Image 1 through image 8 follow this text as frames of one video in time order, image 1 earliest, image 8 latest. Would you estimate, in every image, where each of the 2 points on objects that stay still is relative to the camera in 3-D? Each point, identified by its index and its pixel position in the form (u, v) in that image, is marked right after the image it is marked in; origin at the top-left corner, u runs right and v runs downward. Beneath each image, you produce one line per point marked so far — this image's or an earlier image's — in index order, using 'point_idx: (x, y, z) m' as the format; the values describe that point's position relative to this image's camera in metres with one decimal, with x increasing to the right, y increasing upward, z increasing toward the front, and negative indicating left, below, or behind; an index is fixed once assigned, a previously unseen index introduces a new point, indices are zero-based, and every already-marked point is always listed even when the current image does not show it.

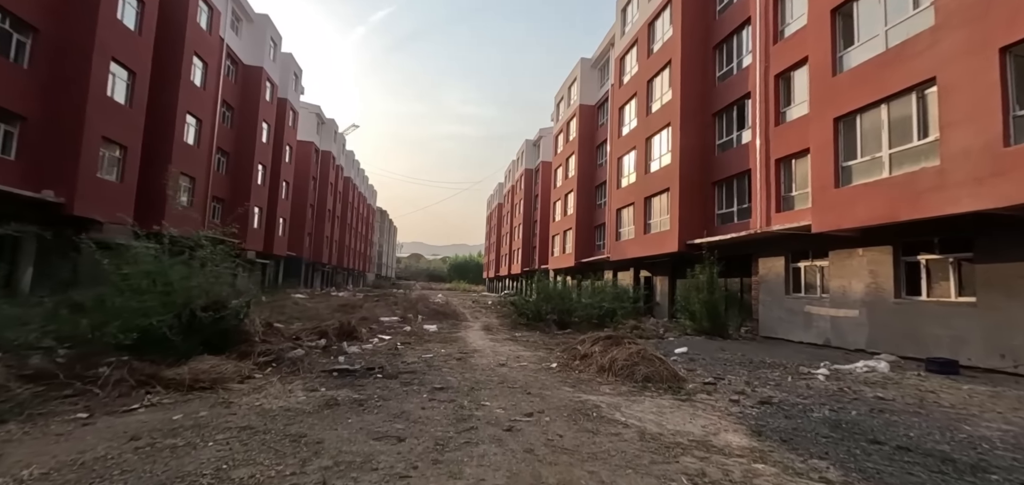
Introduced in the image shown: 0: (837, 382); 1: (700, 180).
0: (+5.4, -2.3, +7.8) m
1: (+7.6, +2.5, +19.0) m
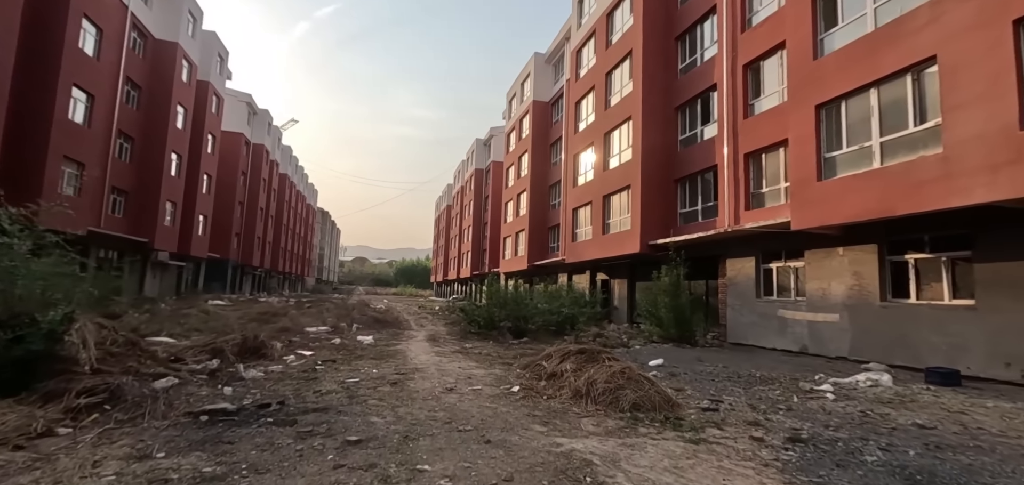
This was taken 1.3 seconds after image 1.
0: (+4.7, -2.2, +6.5) m
1: (+5.7, +2.5, +17.9) m
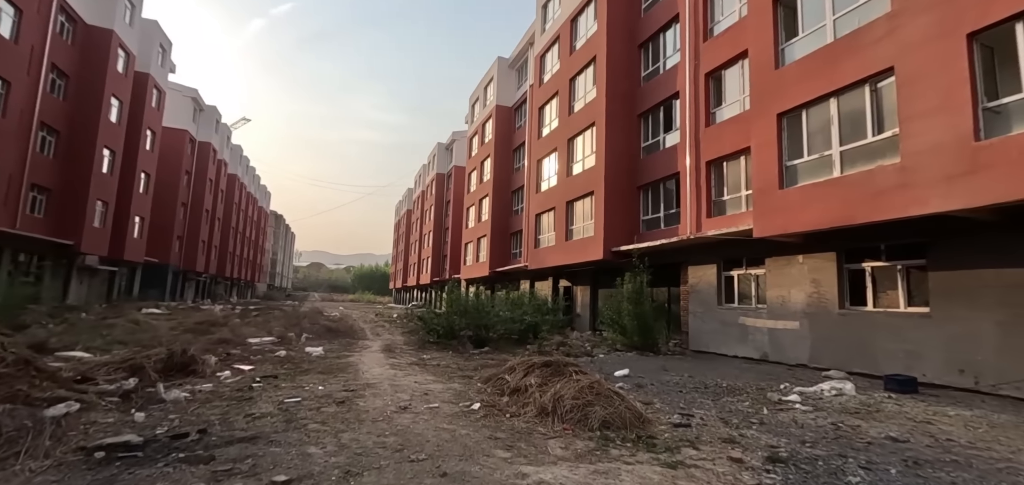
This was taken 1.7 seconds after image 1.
0: (+4.2, -2.3, +6.4) m
1: (+4.3, +2.2, +17.9) m
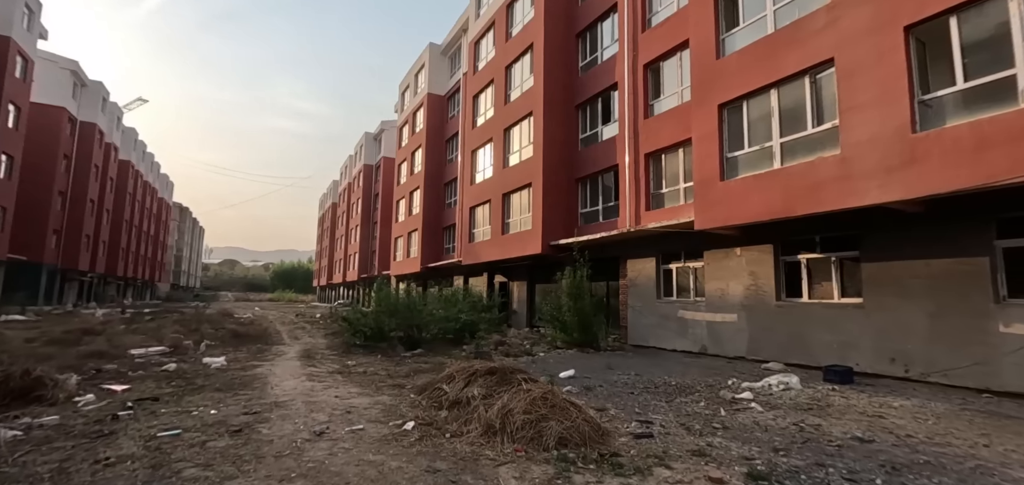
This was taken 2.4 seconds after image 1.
0: (+3.5, -2.2, +6.1) m
1: (+1.9, +2.5, +17.5) m
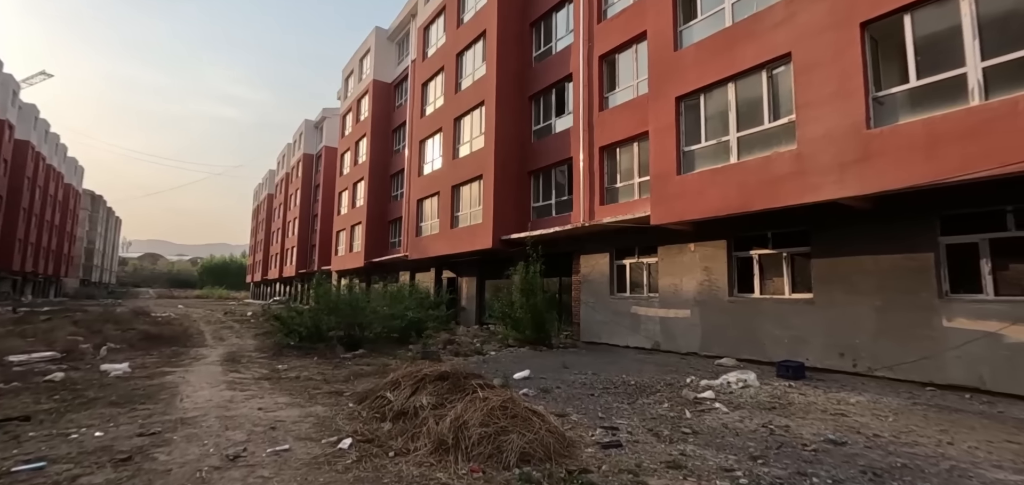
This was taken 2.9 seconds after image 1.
0: (+2.9, -2.1, +5.9) m
1: (+0.1, +2.6, +16.9) m
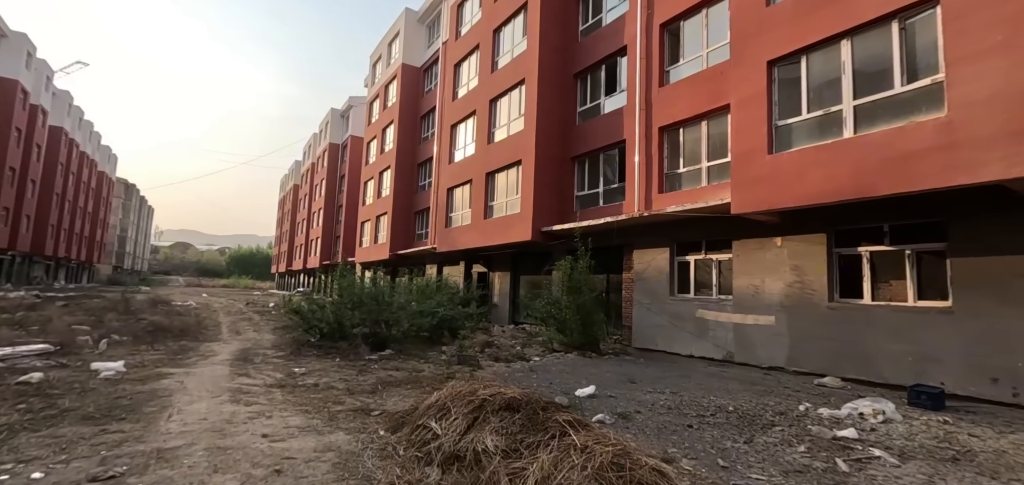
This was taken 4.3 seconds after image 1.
0: (+3.7, -2.0, +4.2) m
1: (+1.5, +2.9, +15.4) m
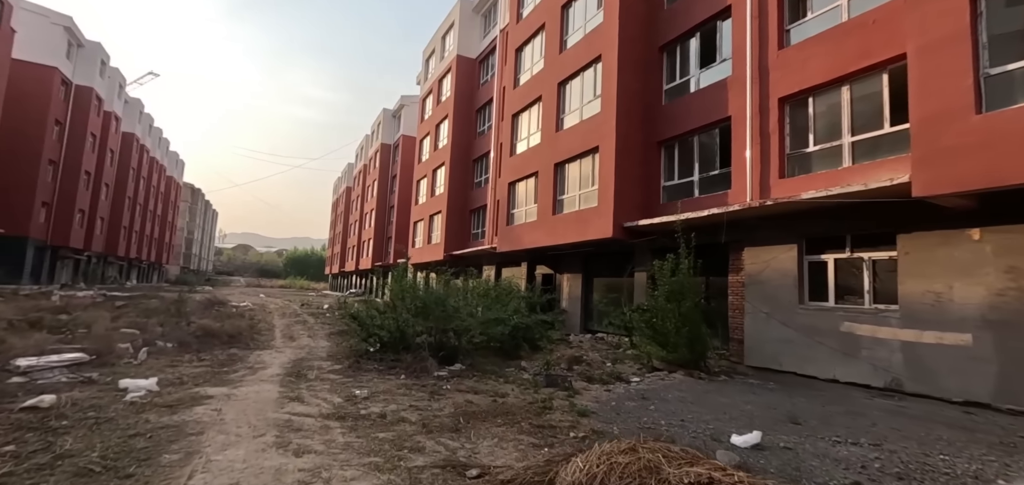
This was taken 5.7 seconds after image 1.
0: (+4.8, -1.9, +2.1) m
1: (+3.7, +3.0, +13.4) m
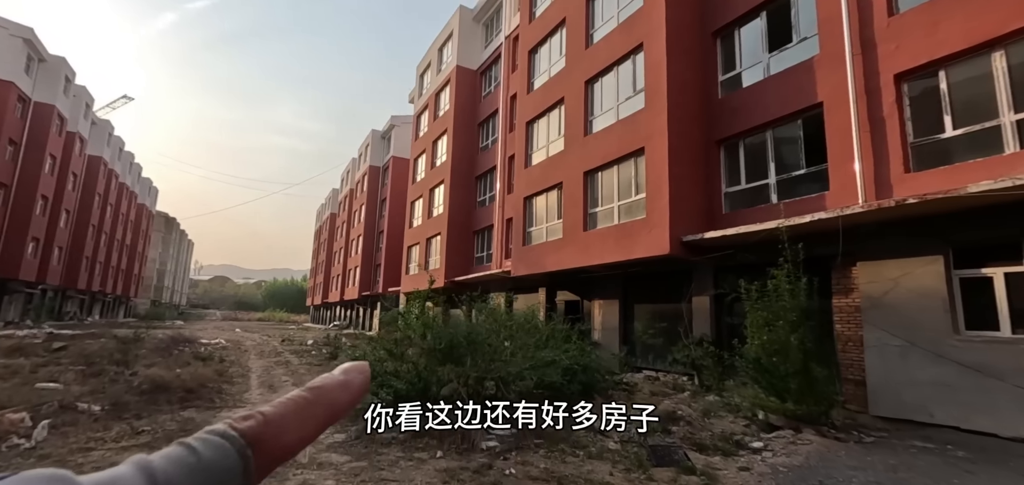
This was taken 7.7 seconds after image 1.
0: (+6.0, -1.6, -0.2) m
1: (+4.4, +2.5, +11.3) m
